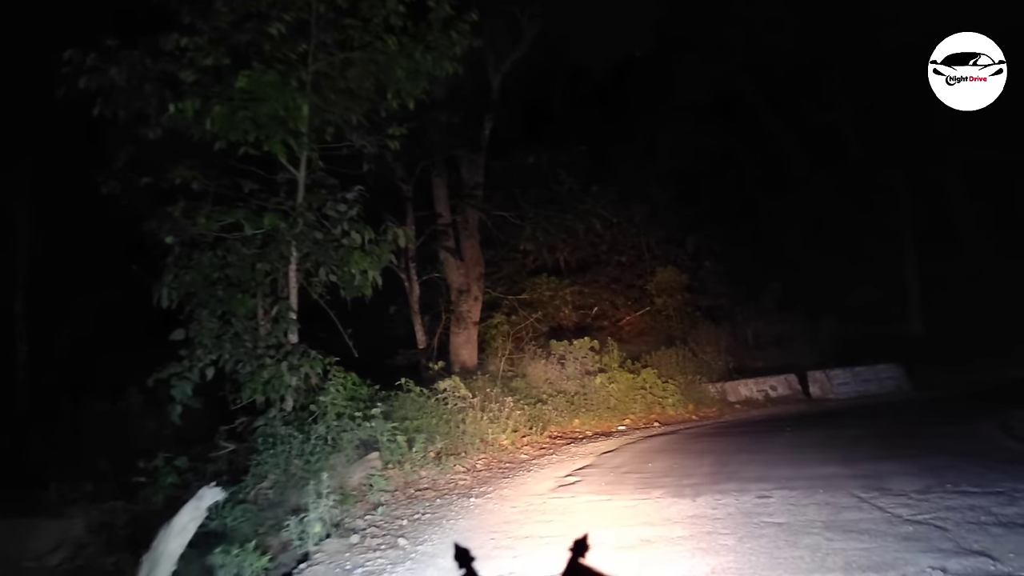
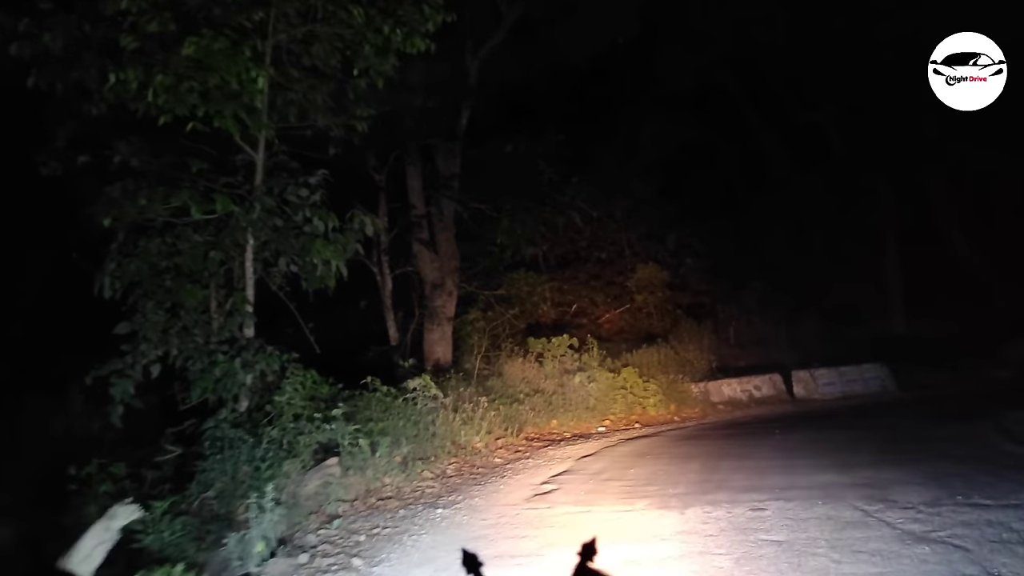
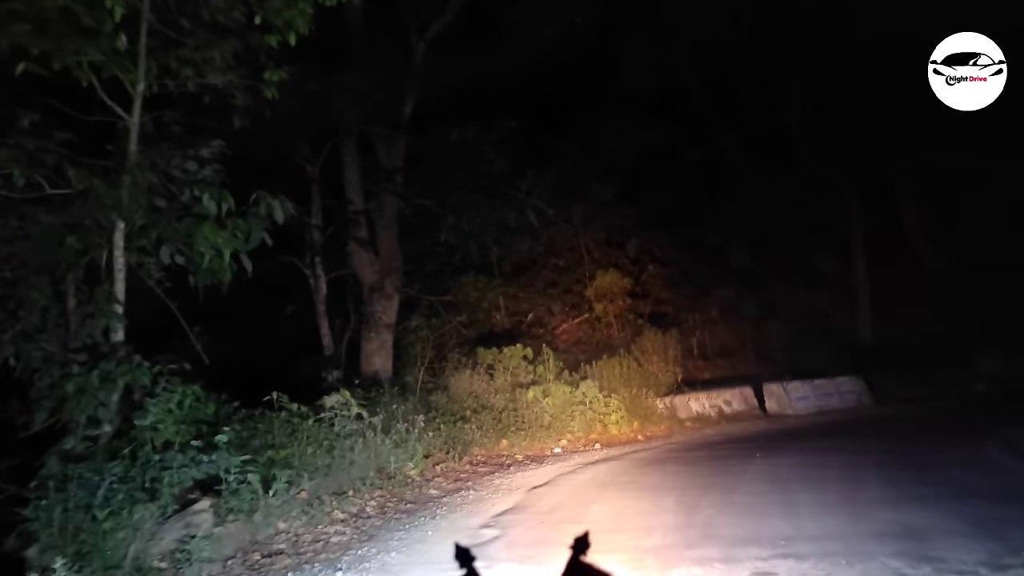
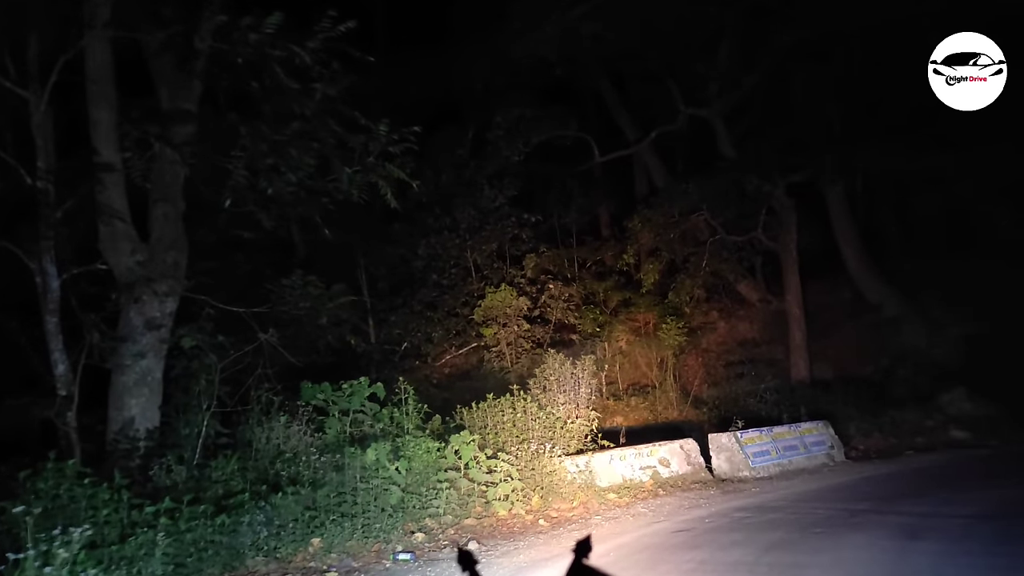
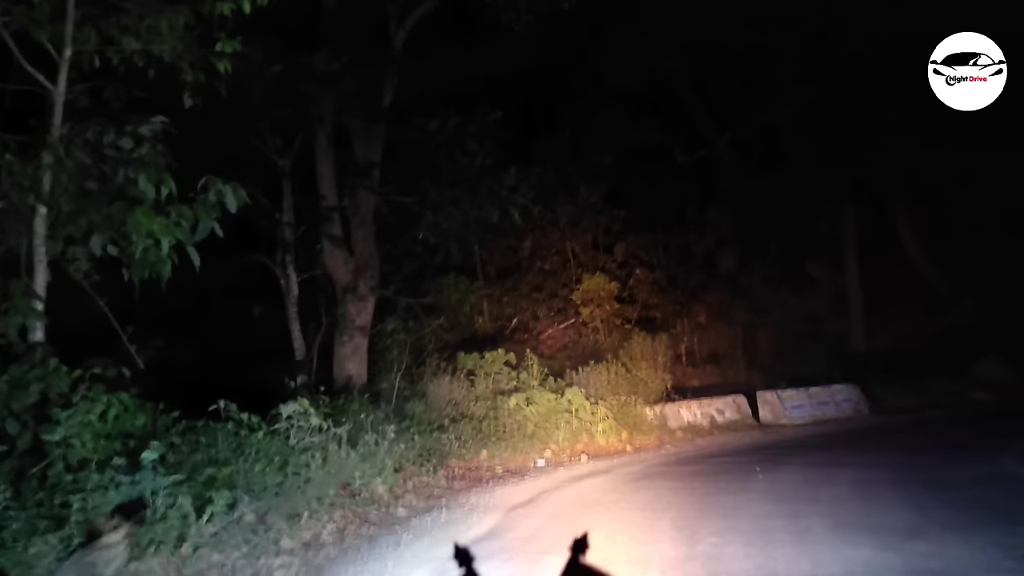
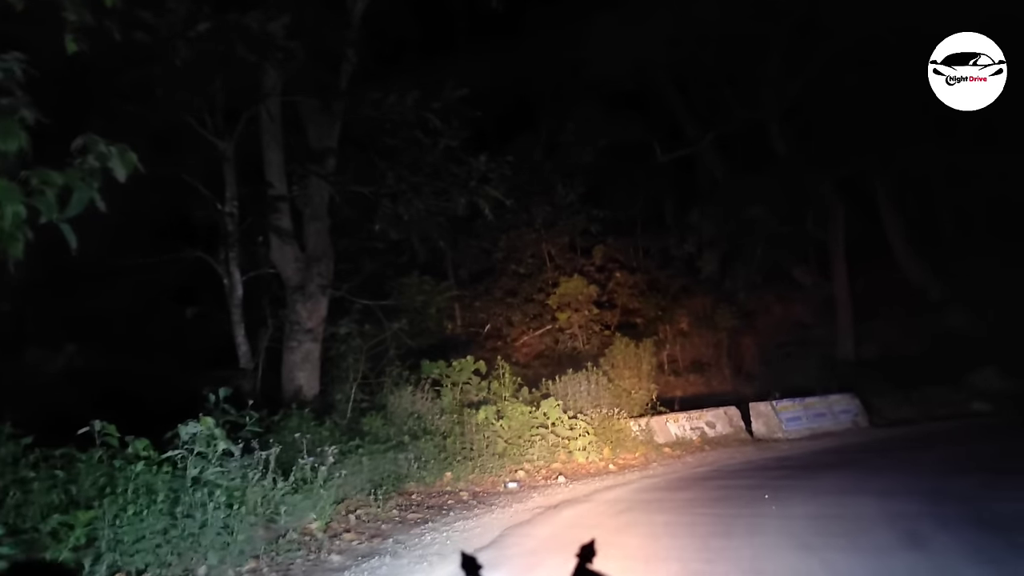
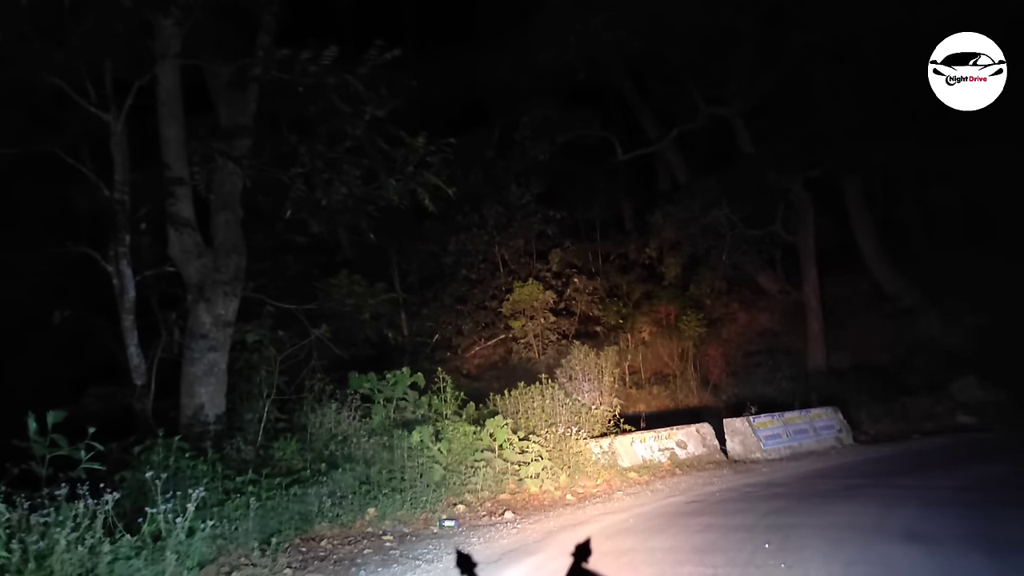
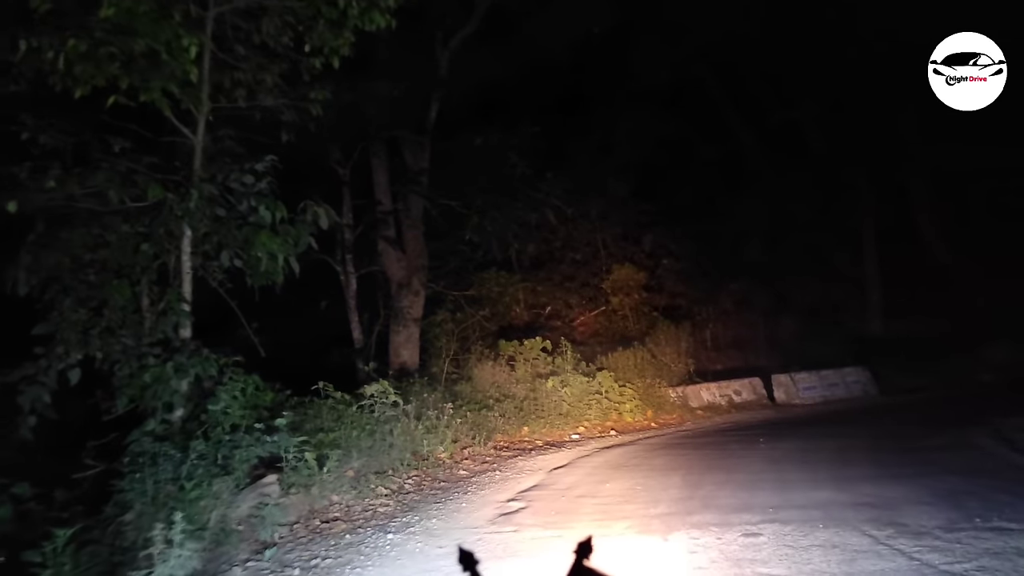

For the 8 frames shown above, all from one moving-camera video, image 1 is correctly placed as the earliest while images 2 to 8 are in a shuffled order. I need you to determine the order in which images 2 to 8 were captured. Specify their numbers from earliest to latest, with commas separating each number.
2, 8, 3, 5, 6, 7, 4
